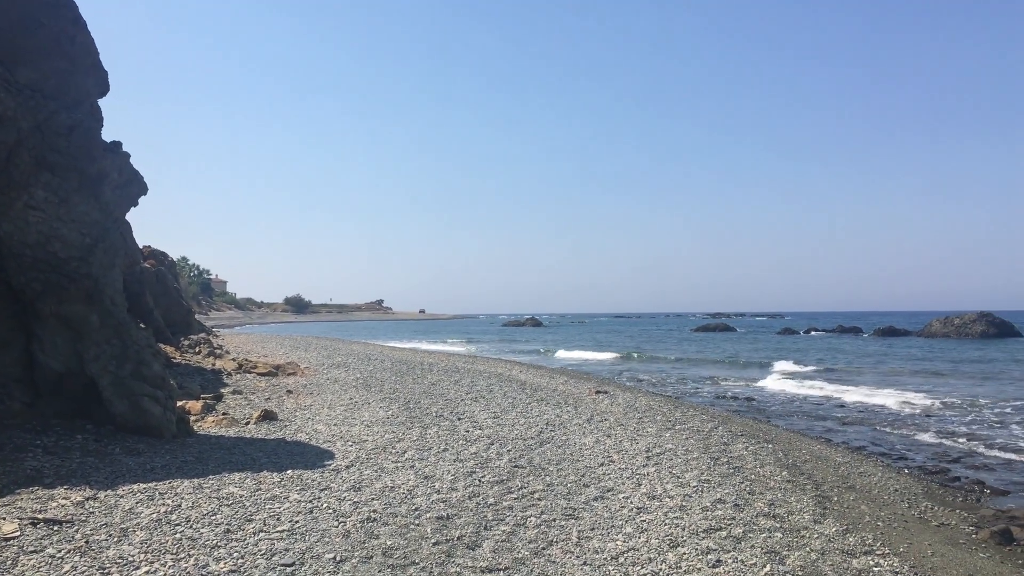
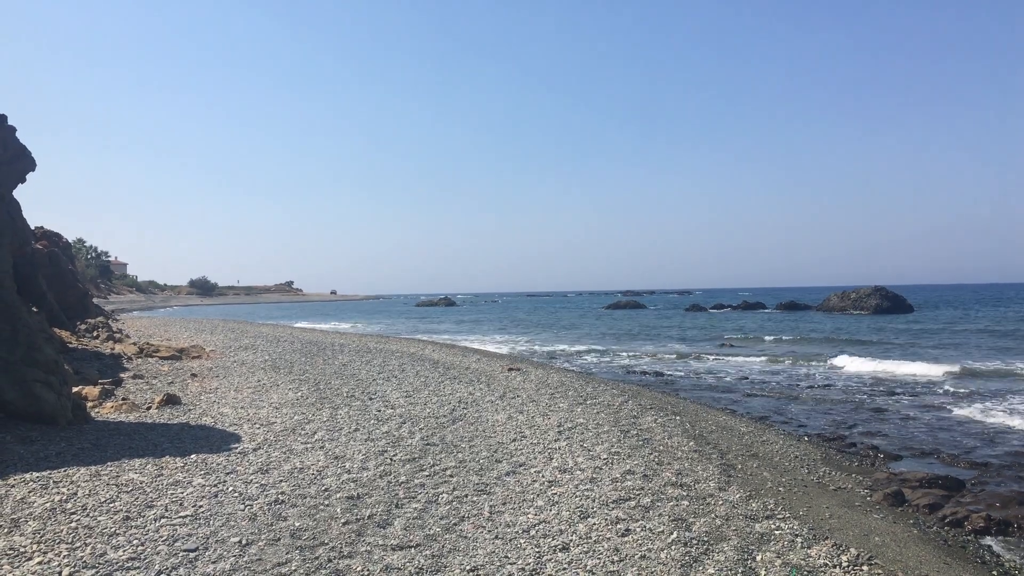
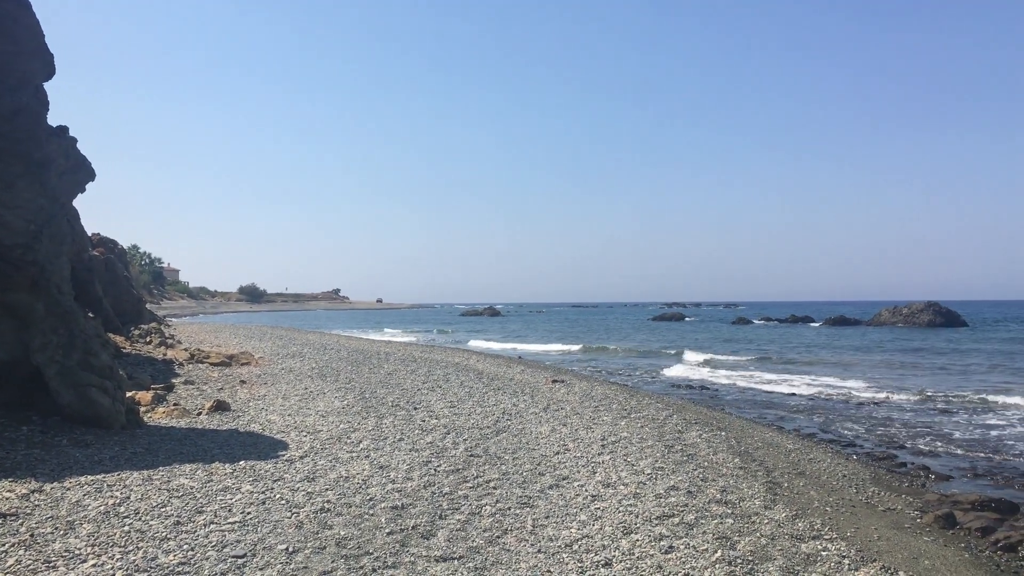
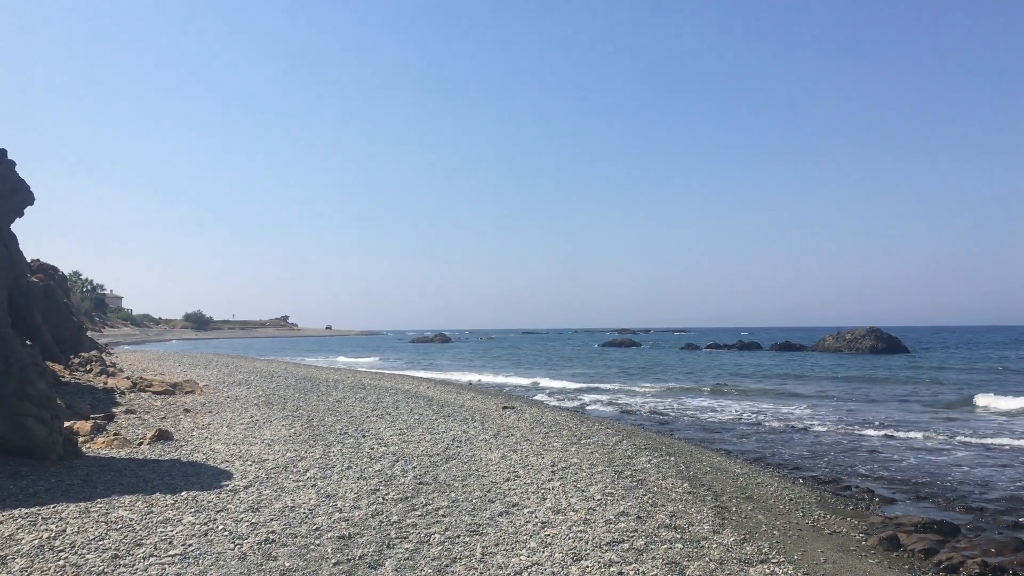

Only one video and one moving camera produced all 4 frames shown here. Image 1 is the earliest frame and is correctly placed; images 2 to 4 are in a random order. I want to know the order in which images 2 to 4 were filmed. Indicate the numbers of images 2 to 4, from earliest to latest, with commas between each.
3, 4, 2
